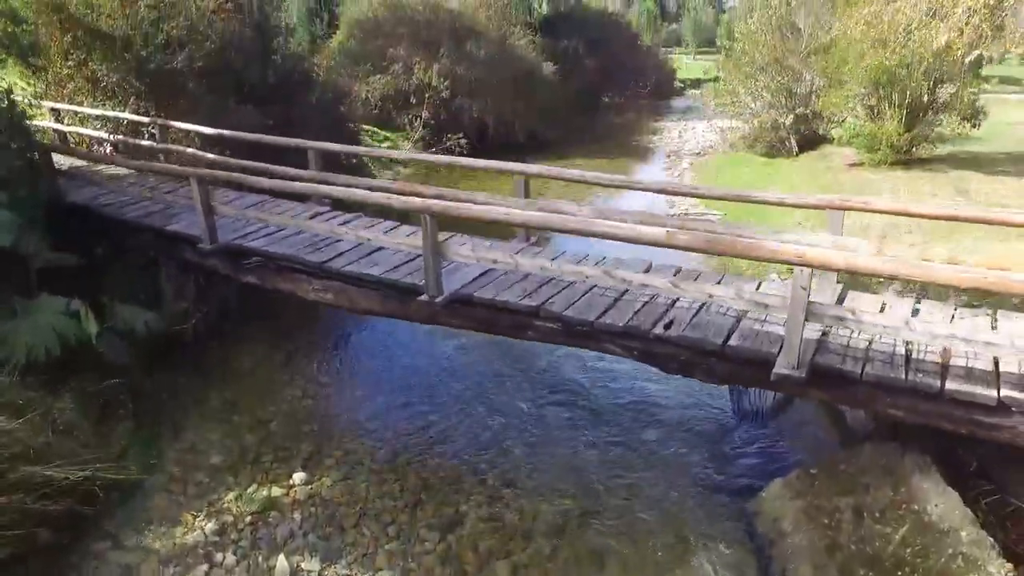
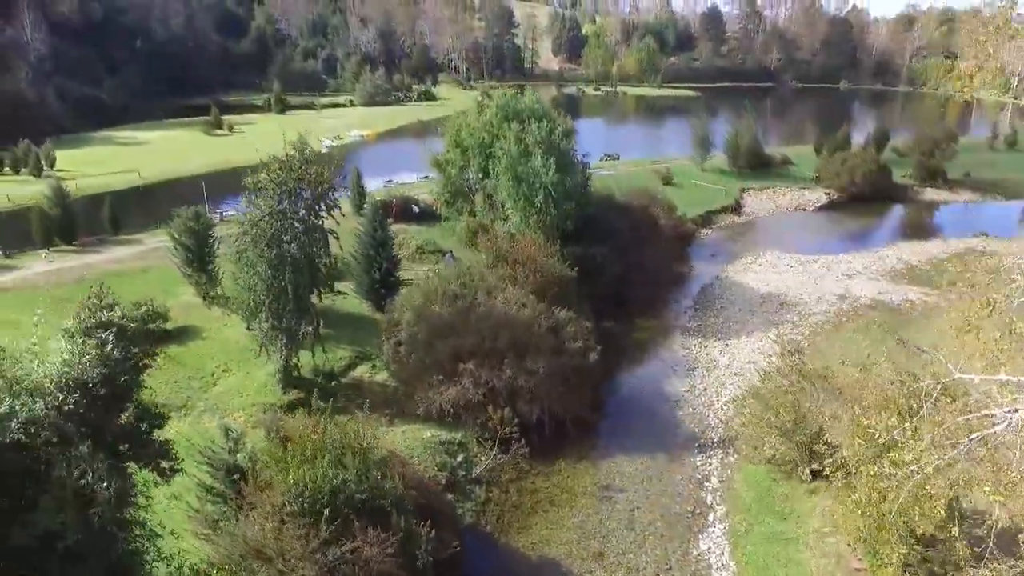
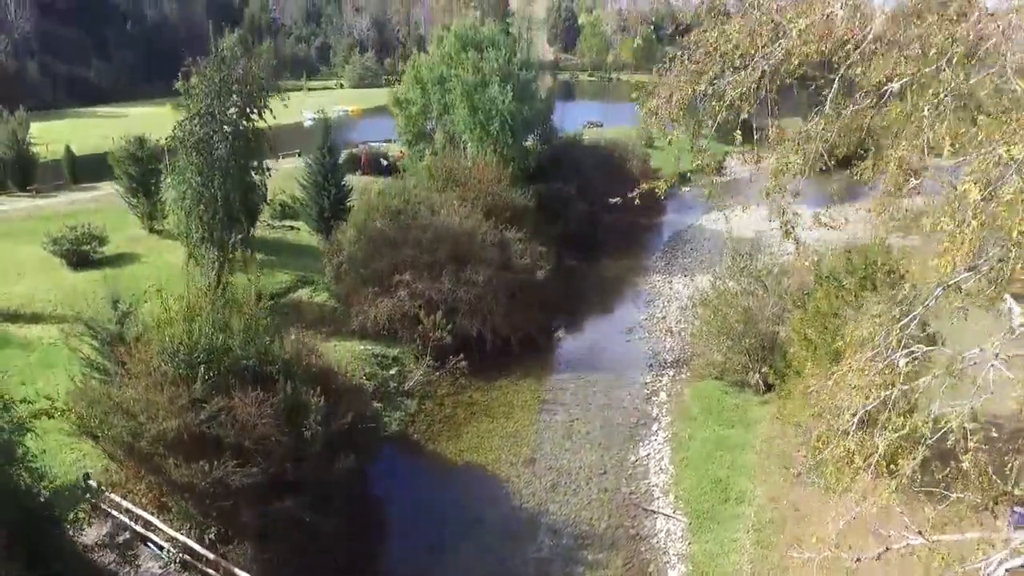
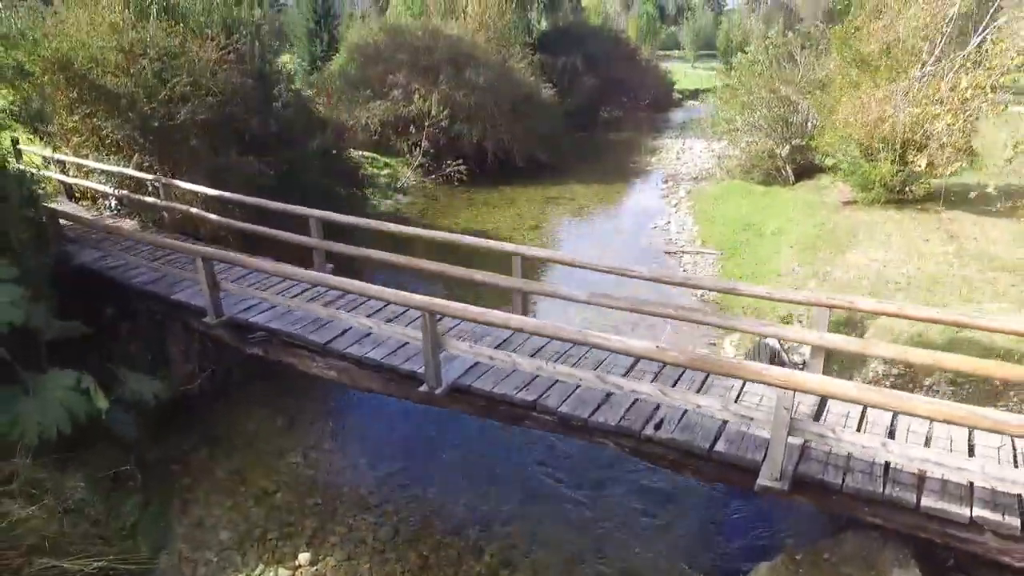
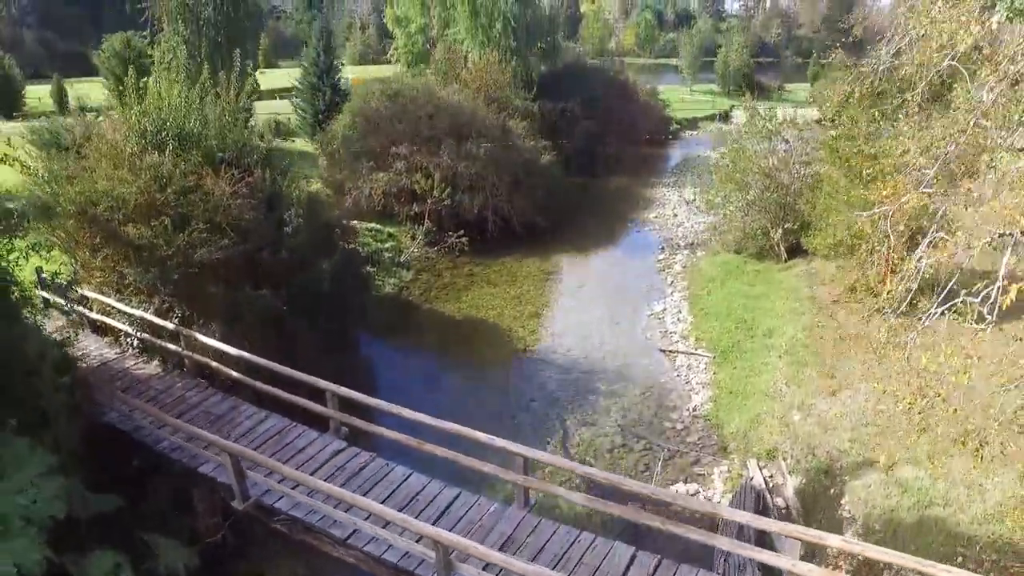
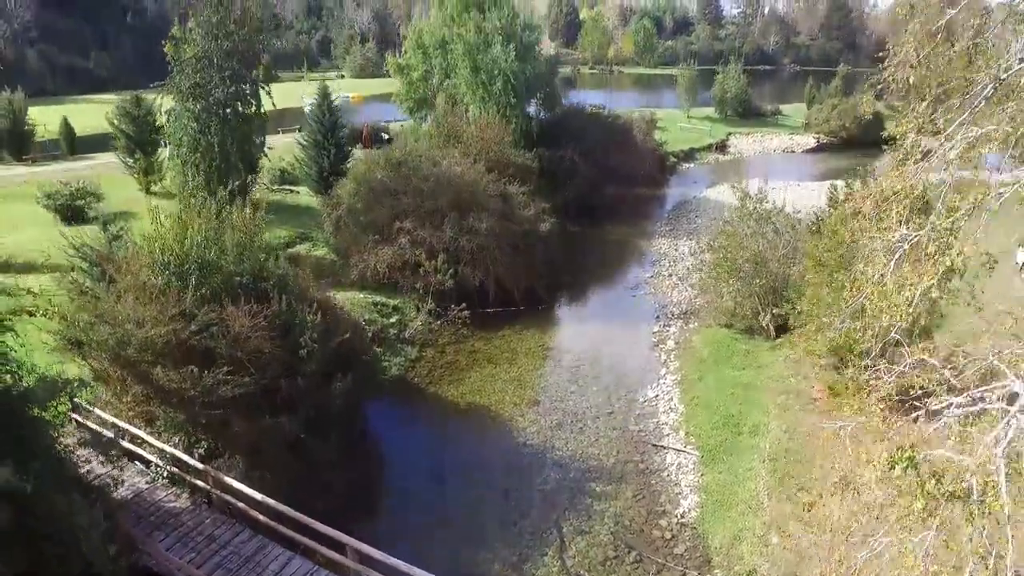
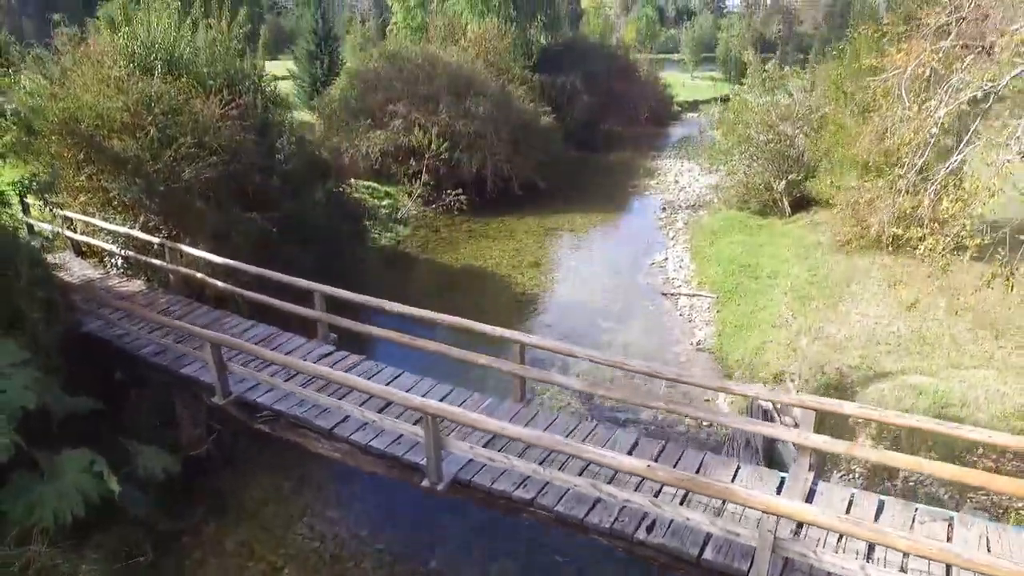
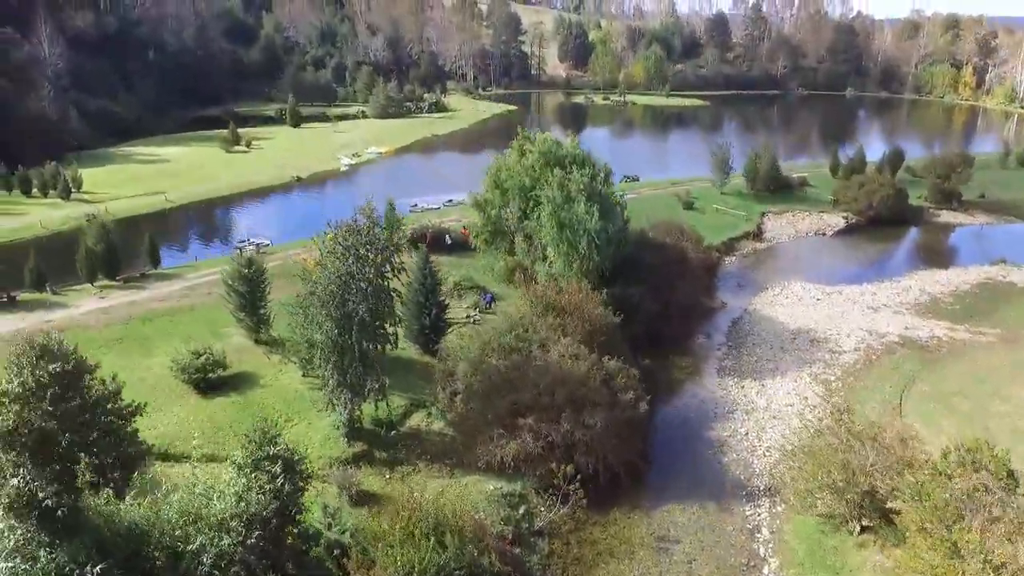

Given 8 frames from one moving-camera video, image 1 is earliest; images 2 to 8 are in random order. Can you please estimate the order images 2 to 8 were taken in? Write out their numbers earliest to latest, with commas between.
4, 7, 5, 6, 3, 2, 8
